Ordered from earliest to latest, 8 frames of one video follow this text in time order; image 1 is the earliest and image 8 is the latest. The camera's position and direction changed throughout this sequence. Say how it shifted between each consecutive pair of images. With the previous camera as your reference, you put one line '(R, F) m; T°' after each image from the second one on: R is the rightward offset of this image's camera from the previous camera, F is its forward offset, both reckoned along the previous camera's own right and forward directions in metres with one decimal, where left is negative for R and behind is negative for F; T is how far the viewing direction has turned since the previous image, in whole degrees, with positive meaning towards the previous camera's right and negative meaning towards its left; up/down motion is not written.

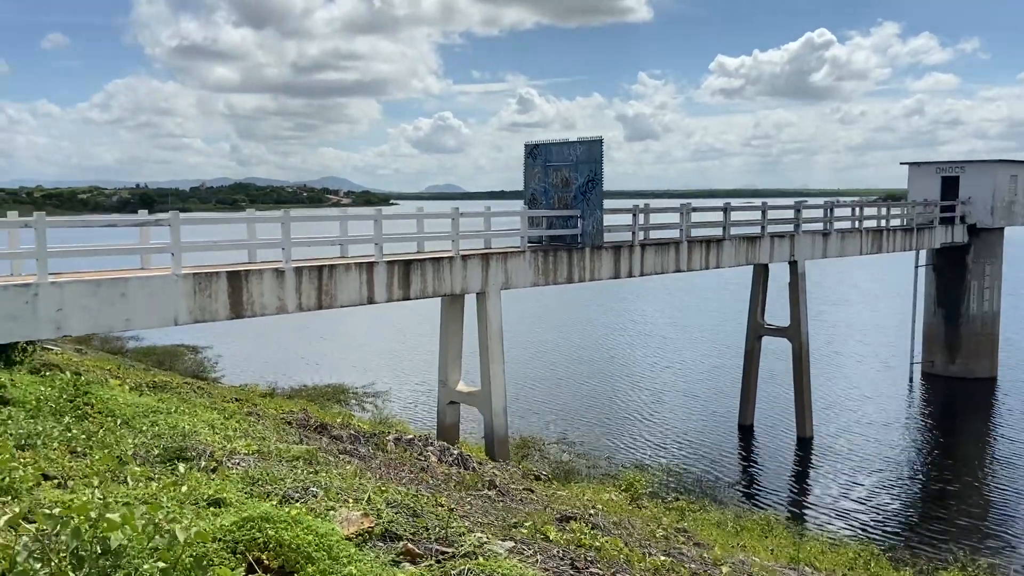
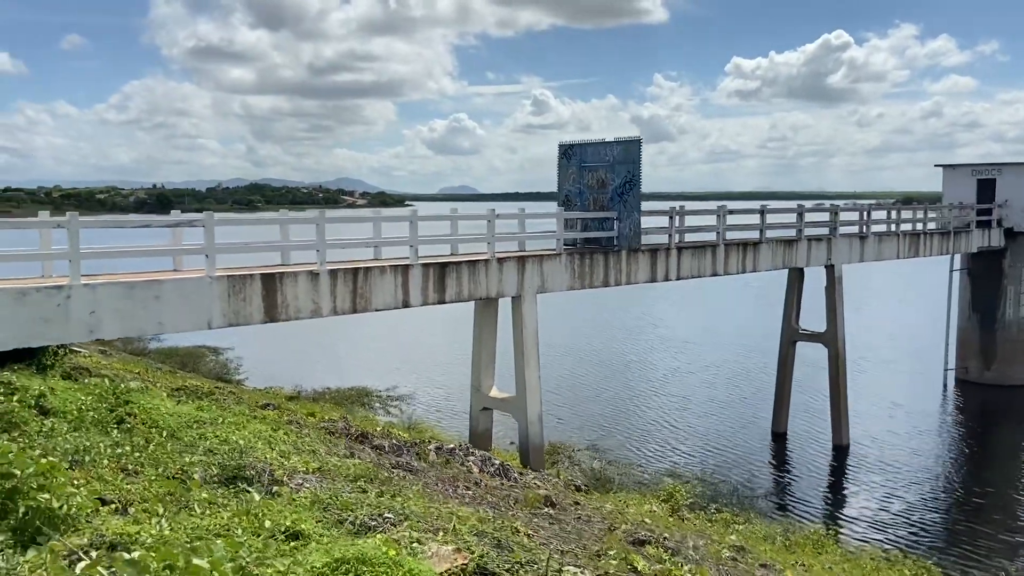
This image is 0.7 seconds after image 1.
(-0.5, +0.5) m; -1°
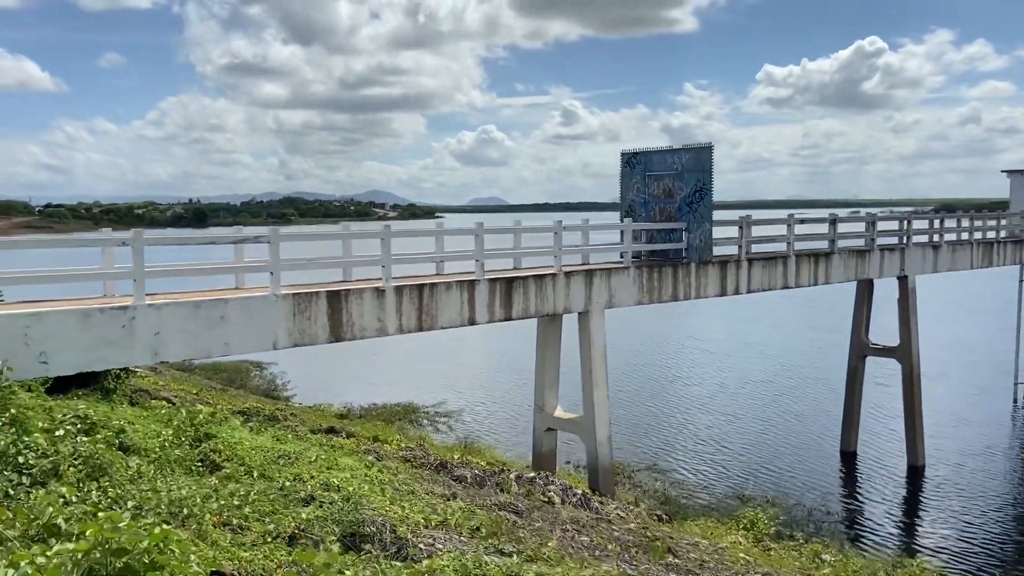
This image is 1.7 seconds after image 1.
(-0.8, +0.7) m; -2°
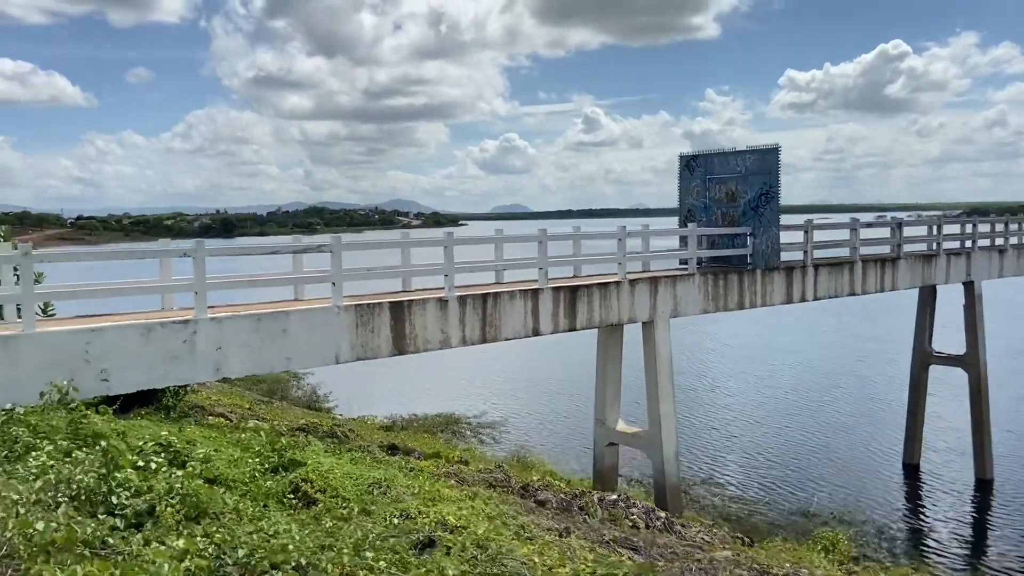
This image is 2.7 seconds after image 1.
(-0.8, +0.6) m; -2°
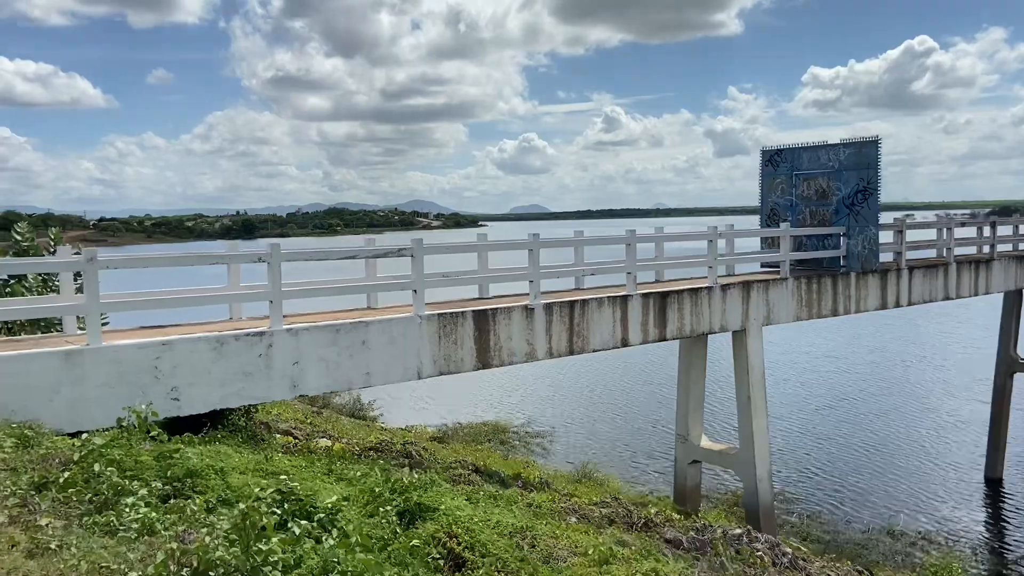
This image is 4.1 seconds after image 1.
(-1.1, +1.1) m; -1°
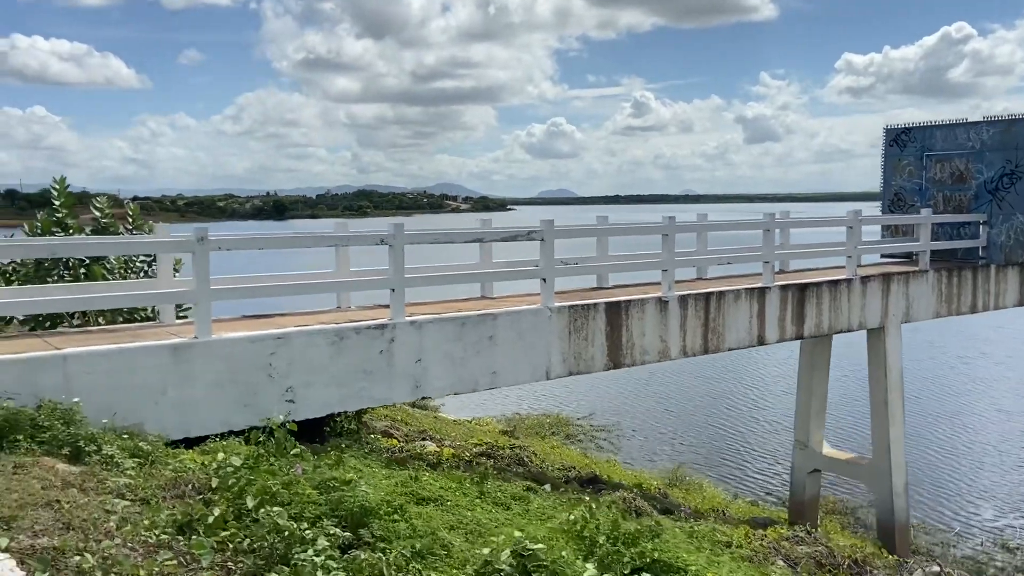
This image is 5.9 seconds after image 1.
(-1.5, +1.3) m; -2°
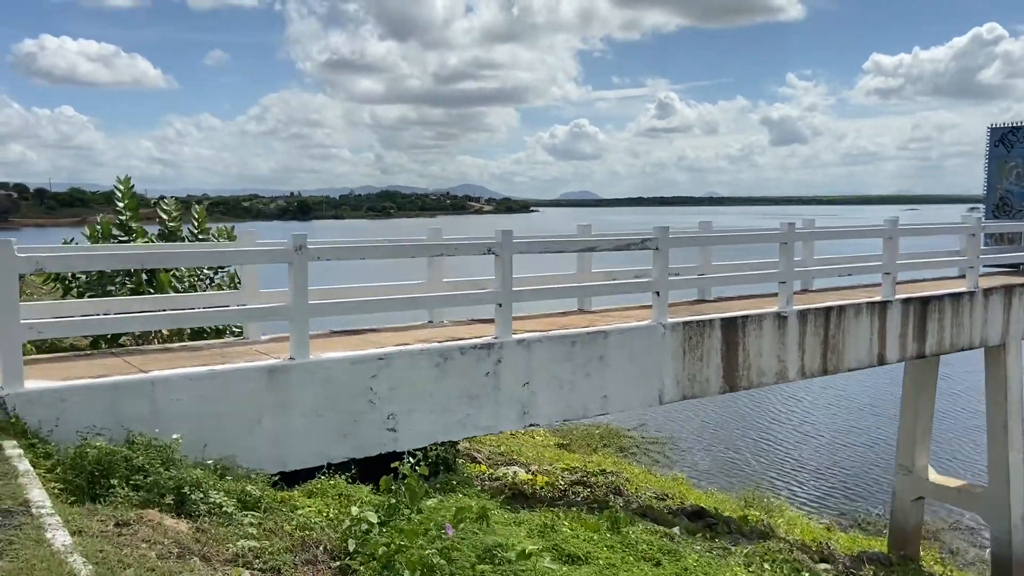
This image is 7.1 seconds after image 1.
(-1.0, +0.9) m; -2°
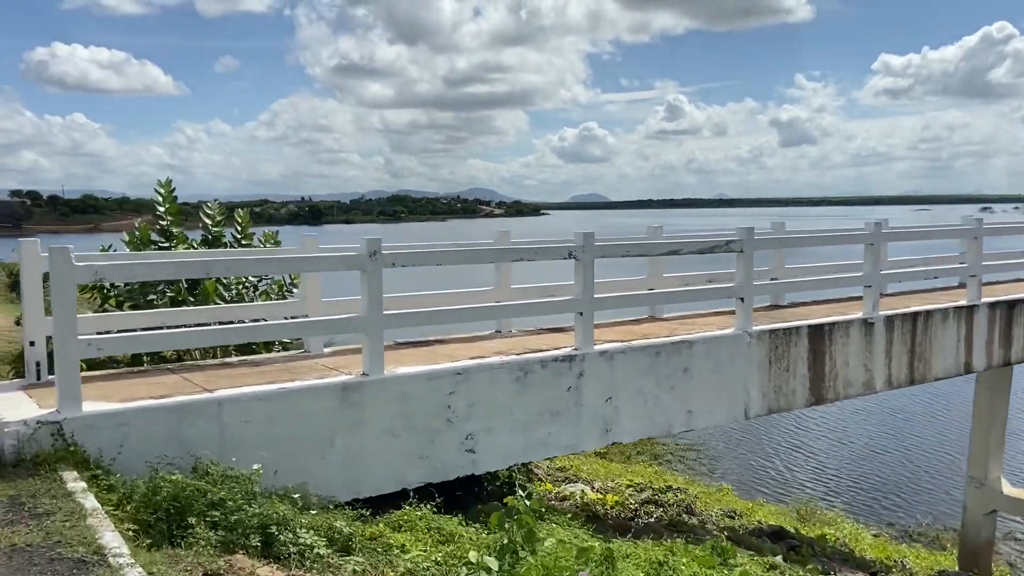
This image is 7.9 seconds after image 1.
(-0.7, +0.6) m; -1°
